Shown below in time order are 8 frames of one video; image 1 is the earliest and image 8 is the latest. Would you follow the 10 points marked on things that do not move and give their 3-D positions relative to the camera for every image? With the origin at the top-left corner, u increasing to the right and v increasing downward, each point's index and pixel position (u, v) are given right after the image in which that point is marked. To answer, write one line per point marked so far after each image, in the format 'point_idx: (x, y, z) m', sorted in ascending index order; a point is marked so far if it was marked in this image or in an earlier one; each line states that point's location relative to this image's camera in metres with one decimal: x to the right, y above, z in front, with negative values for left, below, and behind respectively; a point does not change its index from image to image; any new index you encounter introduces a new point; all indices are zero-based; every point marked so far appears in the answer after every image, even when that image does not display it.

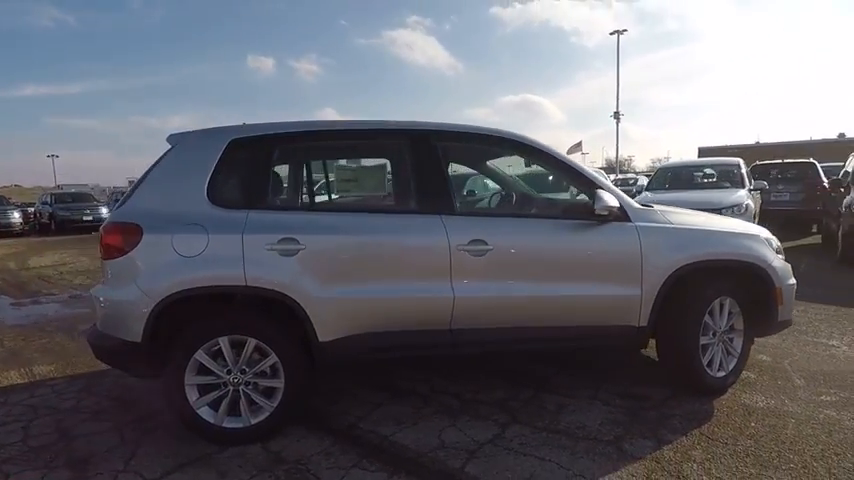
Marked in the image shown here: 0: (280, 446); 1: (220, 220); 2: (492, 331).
0: (-1.0, -1.5, +3.3) m
1: (-1.4, +0.1, +3.3) m
2: (+0.5, -0.7, +3.6) m
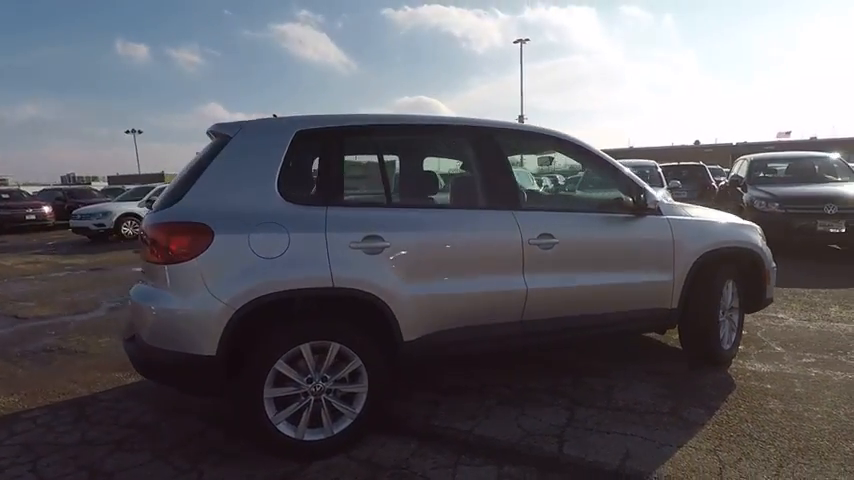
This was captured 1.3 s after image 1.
0: (-0.4, -1.4, +3.2) m
1: (-0.8, +0.1, +3.1) m
2: (+1.1, -0.6, +3.8) m
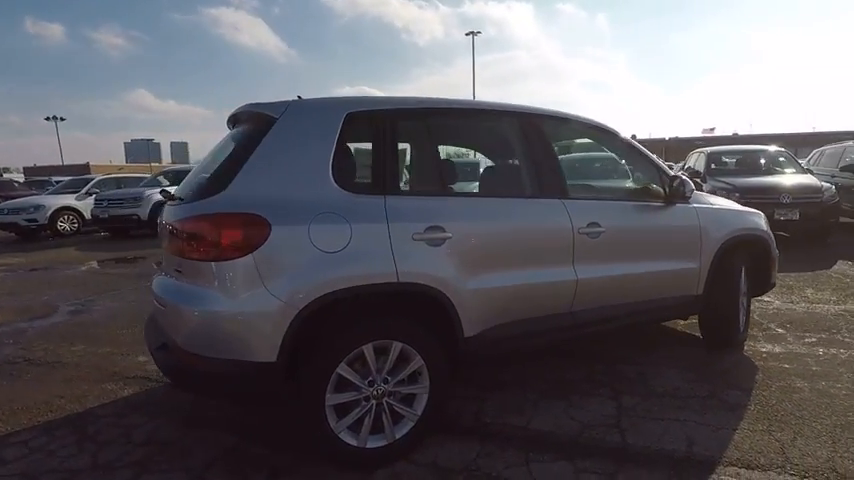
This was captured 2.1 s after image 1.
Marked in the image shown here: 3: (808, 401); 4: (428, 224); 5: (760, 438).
0: (0.0, -1.4, +3.0) m
1: (-0.4, +0.2, +2.8) m
2: (+1.4, -0.5, +3.7) m
3: (+2.9, -1.2, +3.5) m
4: (0.0, +0.1, +3.0) m
5: (+2.2, -1.3, +3.1) m
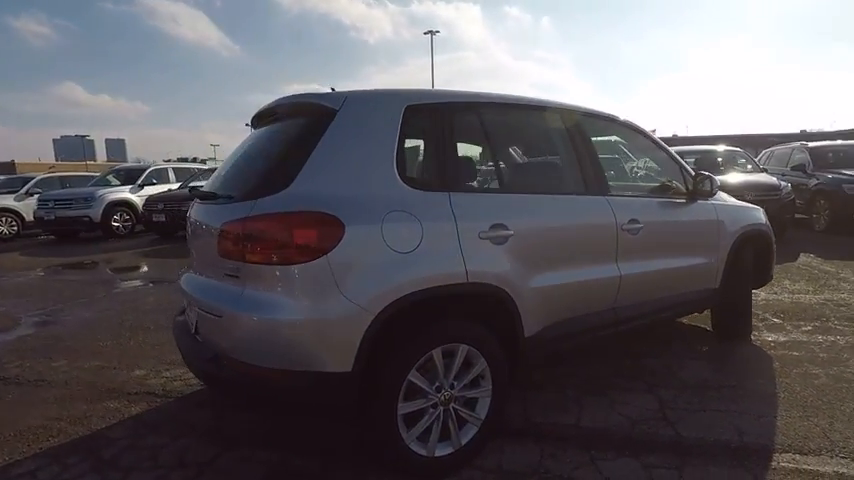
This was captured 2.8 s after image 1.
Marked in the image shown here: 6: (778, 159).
0: (+0.4, -1.4, +2.9) m
1: (0.0, +0.2, +2.7) m
2: (+1.7, -0.5, +3.8) m
3: (+3.2, -1.2, +3.7) m
4: (+0.4, +0.1, +2.9) m
5: (+2.6, -1.3, +3.2) m
6: (+10.0, +2.3, +13.3) m
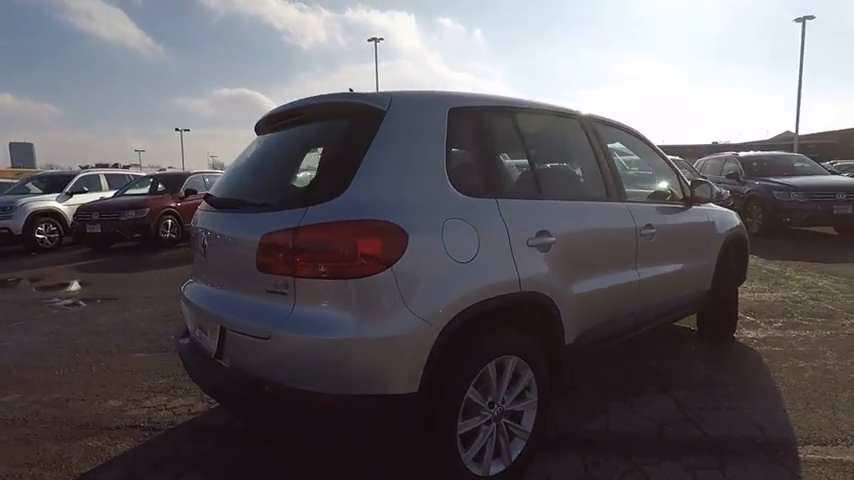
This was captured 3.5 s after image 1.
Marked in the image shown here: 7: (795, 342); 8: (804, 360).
0: (+0.7, -1.4, +2.8) m
1: (+0.3, +0.1, +2.6) m
2: (+1.8, -0.6, +3.9) m
3: (+3.4, -1.2, +4.0) m
4: (+0.7, +0.1, +2.8) m
5: (+2.8, -1.3, +3.4) m
6: (+8.8, +2.2, +14.4) m
7: (+3.8, -1.0, +4.8) m
8: (+3.5, -1.1, +4.4) m
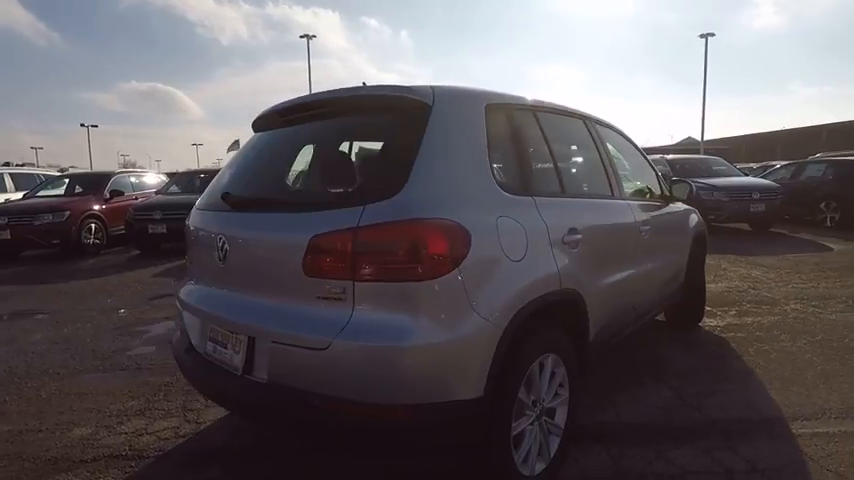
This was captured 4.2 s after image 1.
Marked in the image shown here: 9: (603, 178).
0: (+0.9, -1.4, +2.8) m
1: (+0.5, +0.2, +2.5) m
2: (+1.9, -0.5, +4.1) m
3: (+3.4, -1.1, +4.4) m
4: (+0.8, +0.1, +2.8) m
5: (+2.9, -1.2, +3.8) m
6: (+7.1, +2.3, +15.5) m
7: (+3.7, -1.0, +5.3) m
8: (+3.5, -1.1, +4.8) m
9: (+1.3, +0.5, +3.6) m
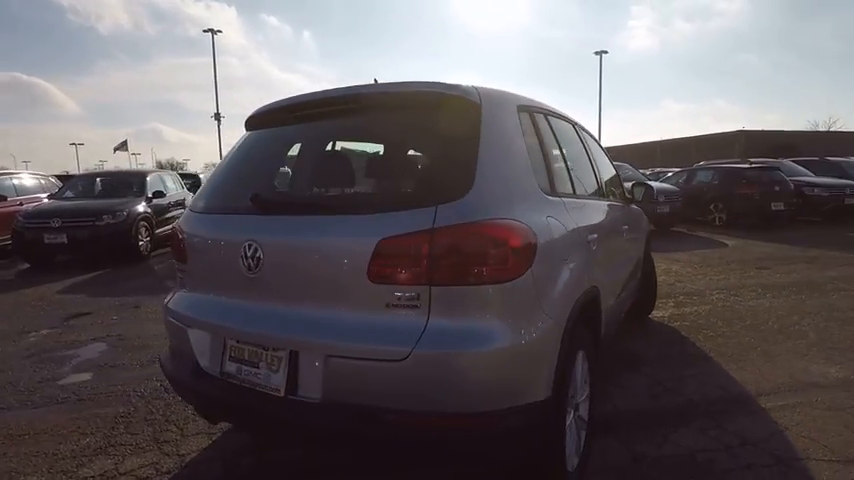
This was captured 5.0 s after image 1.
0: (+1.1, -1.4, +2.9) m
1: (+0.7, +0.2, +2.6) m
2: (+1.8, -0.5, +4.3) m
3: (+3.2, -1.1, +5.0) m
4: (+1.0, +0.1, +2.9) m
5: (+2.9, -1.2, +4.2) m
6: (+4.7, +2.3, +16.6) m
7: (+3.3, -1.0, +5.9) m
8: (+3.2, -1.0, +5.3) m
9: (+1.3, +0.5, +3.8) m
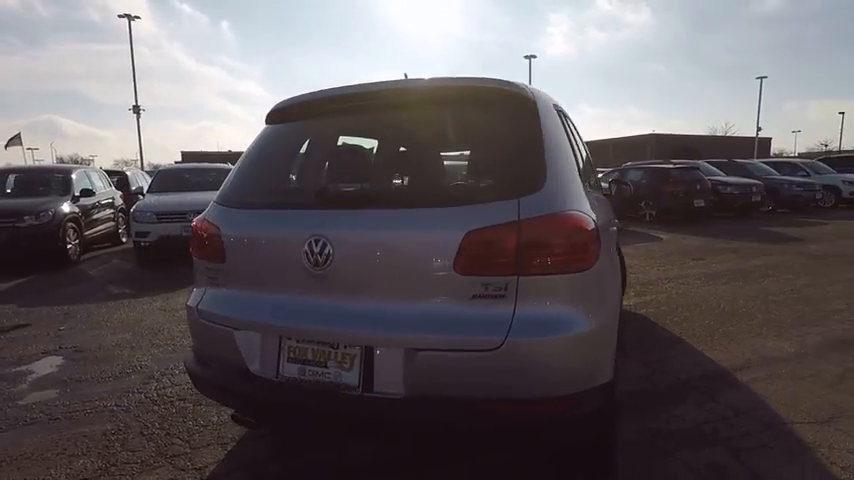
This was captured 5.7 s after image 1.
0: (+1.3, -1.3, +3.1) m
1: (+1.0, +0.2, +2.7) m
2: (+1.8, -0.5, +4.6) m
3: (+3.1, -1.0, +5.4) m
4: (+1.2, +0.1, +3.1) m
5: (+2.9, -1.1, +4.7) m
6: (+2.8, +2.4, +17.2) m
7: (+3.1, -0.9, +6.3) m
8: (+3.1, -0.9, +5.8) m
9: (+1.4, +0.5, +4.0) m
